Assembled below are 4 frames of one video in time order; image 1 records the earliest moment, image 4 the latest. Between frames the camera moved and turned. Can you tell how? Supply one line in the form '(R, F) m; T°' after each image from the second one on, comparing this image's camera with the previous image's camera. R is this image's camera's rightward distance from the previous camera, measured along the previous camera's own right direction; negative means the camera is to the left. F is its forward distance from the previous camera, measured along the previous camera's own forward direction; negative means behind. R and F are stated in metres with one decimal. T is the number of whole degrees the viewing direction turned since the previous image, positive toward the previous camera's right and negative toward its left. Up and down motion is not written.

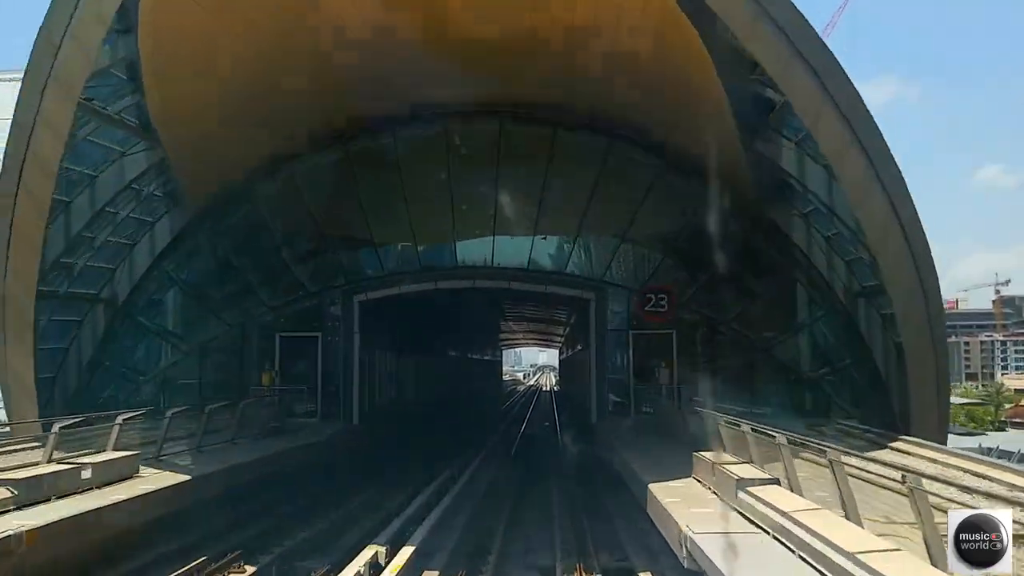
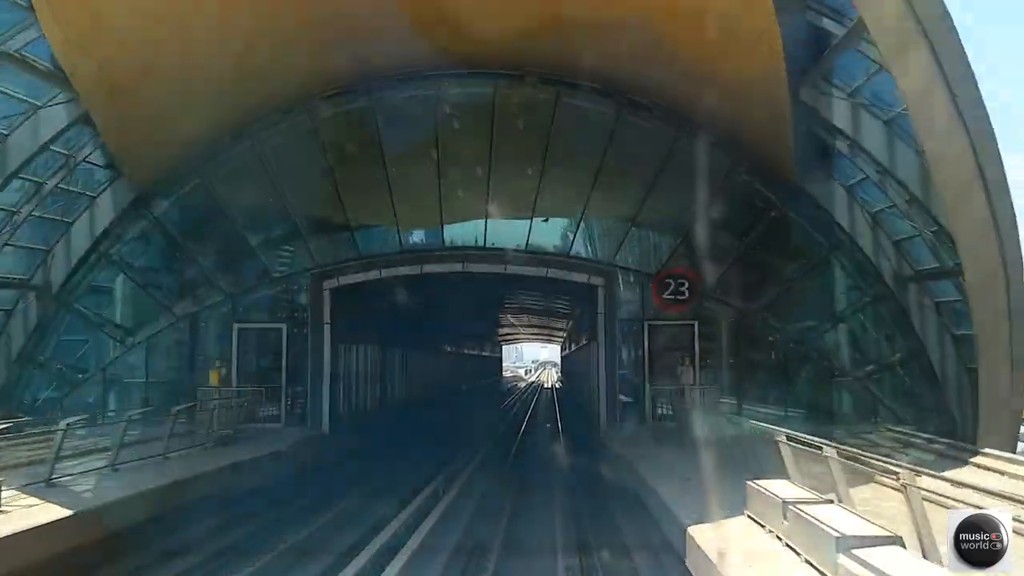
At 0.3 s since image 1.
(0.0, +1.0) m; 0°
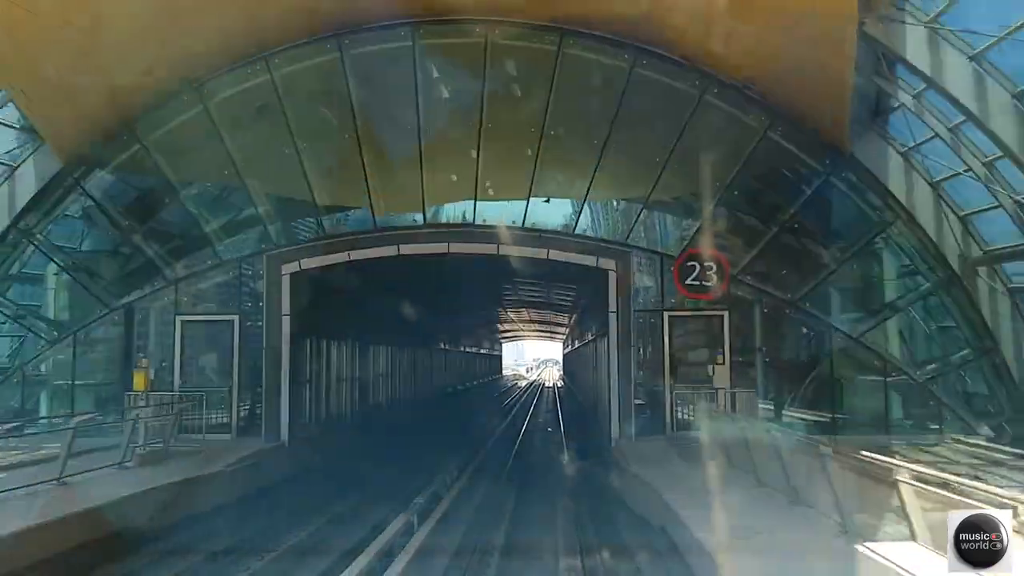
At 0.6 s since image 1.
(0.0, +1.0) m; 0°
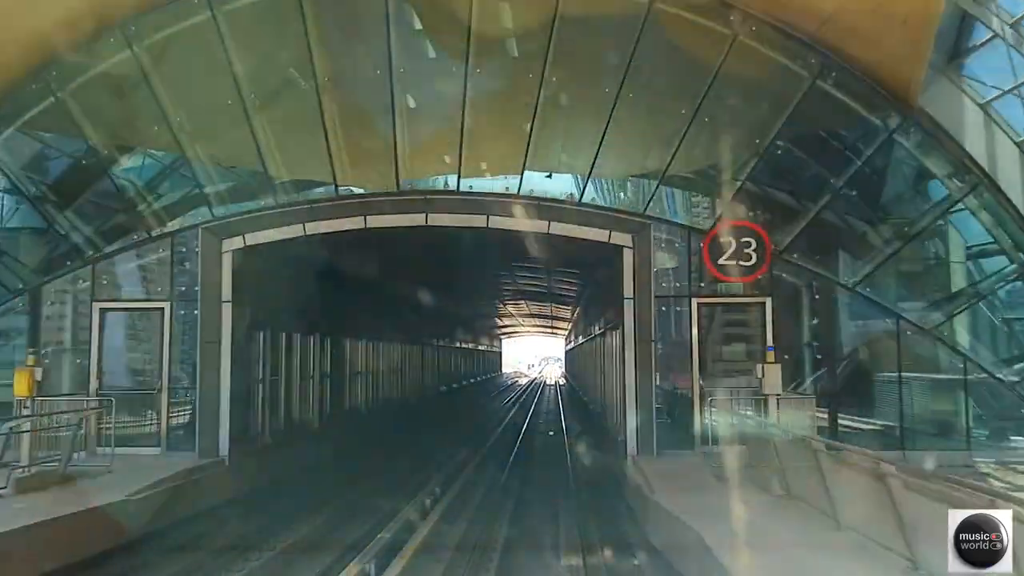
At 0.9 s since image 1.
(0.0, +1.0) m; 0°
